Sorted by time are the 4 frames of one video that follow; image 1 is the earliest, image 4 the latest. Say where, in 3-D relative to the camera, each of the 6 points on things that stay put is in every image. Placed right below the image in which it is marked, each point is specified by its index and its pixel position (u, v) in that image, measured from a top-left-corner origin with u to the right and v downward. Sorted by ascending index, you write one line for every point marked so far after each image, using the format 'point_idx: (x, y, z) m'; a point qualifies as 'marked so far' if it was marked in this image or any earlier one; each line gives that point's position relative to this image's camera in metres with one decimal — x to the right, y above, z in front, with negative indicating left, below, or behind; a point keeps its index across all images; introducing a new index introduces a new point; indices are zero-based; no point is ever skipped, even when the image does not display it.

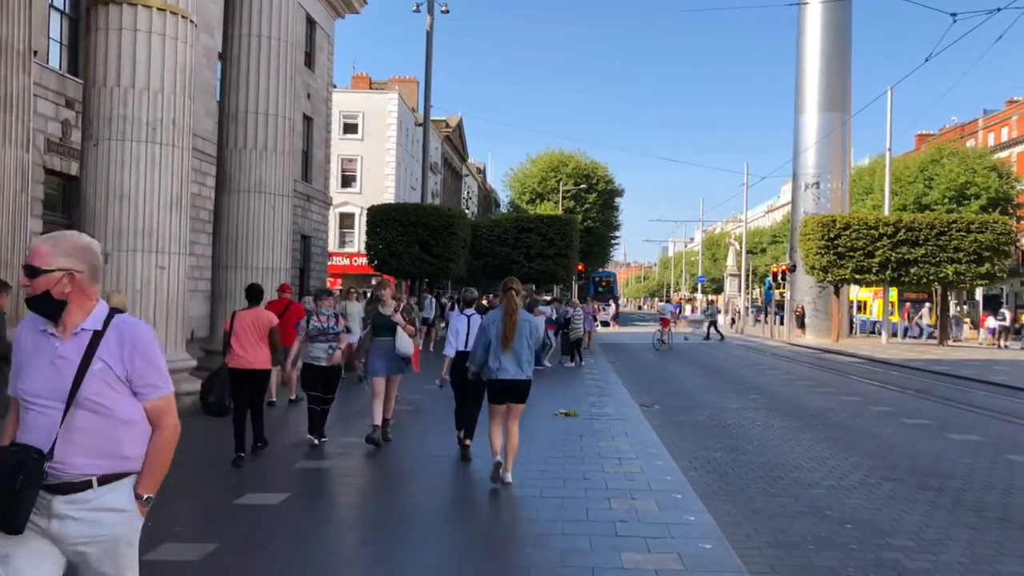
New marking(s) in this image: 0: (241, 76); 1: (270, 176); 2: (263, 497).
0: (-4.5, +3.5, +14.4) m
1: (-4.0, +1.9, +14.5) m
2: (-1.9, -1.6, +6.6) m
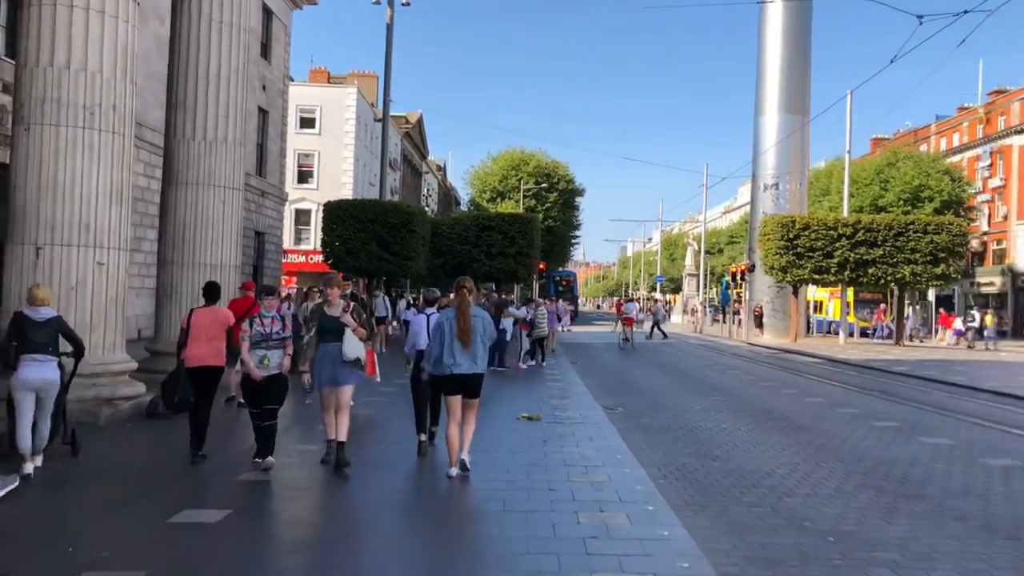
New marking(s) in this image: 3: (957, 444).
0: (-5.1, +3.6, +13.7) m
1: (-4.7, +1.9, +13.9) m
2: (-2.2, -1.6, +6.0) m
3: (+4.8, -1.7, +9.4) m
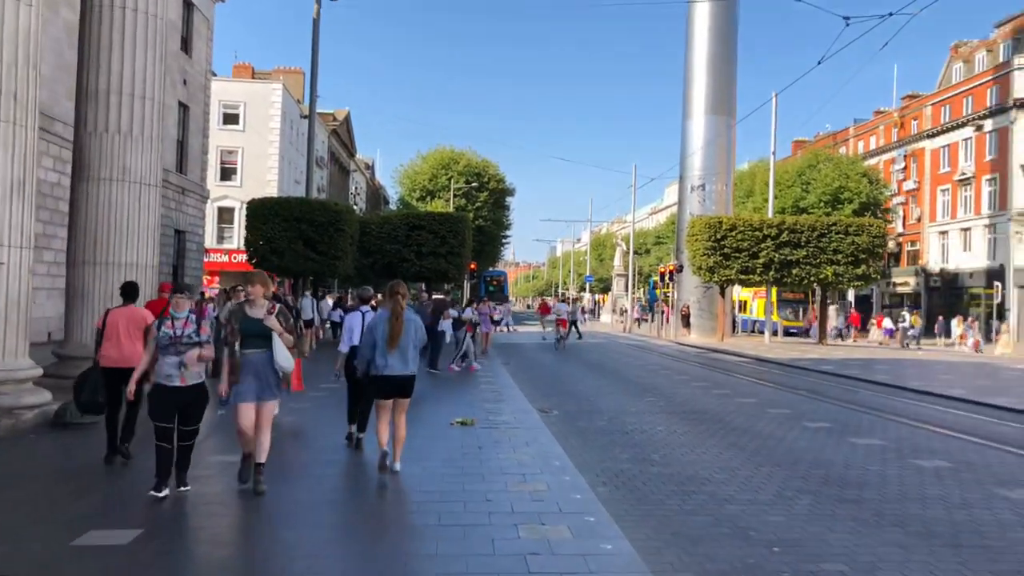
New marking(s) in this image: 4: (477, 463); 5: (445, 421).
0: (-6.1, +3.5, +12.9) m
1: (-5.7, +1.9, +13.1) m
2: (-2.6, -1.6, +5.6) m
3: (+4.1, -1.7, +9.5) m
4: (-0.3, -1.6, +7.8) m
5: (-0.8, -1.6, +10.4) m
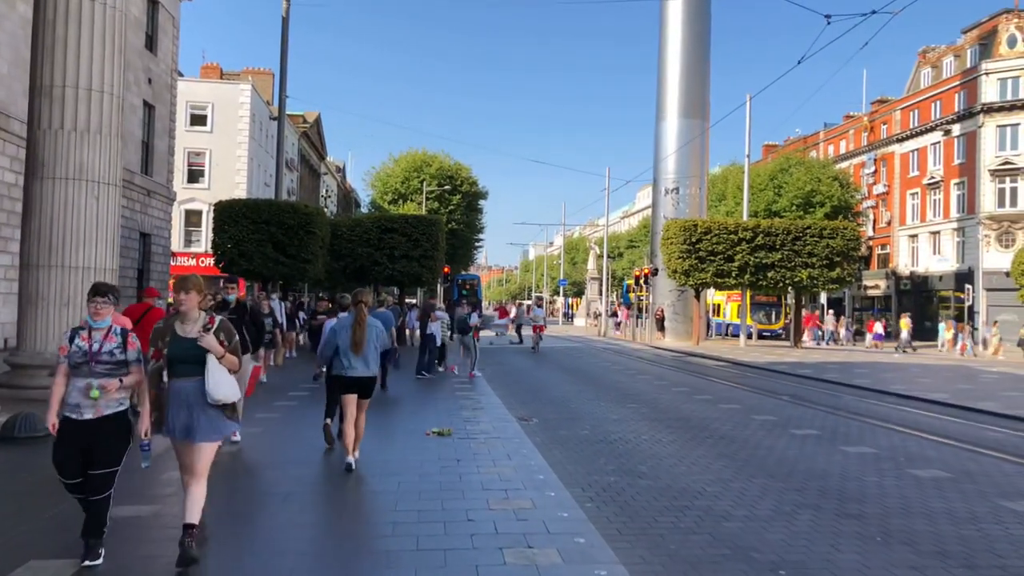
0: (-6.5, +3.5, +12.3) m
1: (-6.0, +1.8, +12.5) m
2: (-2.7, -1.6, +5.0) m
3: (+3.9, -1.7, +9.1) m
4: (-0.5, -1.6, +7.3) m
5: (-1.1, -1.6, +9.9) m
